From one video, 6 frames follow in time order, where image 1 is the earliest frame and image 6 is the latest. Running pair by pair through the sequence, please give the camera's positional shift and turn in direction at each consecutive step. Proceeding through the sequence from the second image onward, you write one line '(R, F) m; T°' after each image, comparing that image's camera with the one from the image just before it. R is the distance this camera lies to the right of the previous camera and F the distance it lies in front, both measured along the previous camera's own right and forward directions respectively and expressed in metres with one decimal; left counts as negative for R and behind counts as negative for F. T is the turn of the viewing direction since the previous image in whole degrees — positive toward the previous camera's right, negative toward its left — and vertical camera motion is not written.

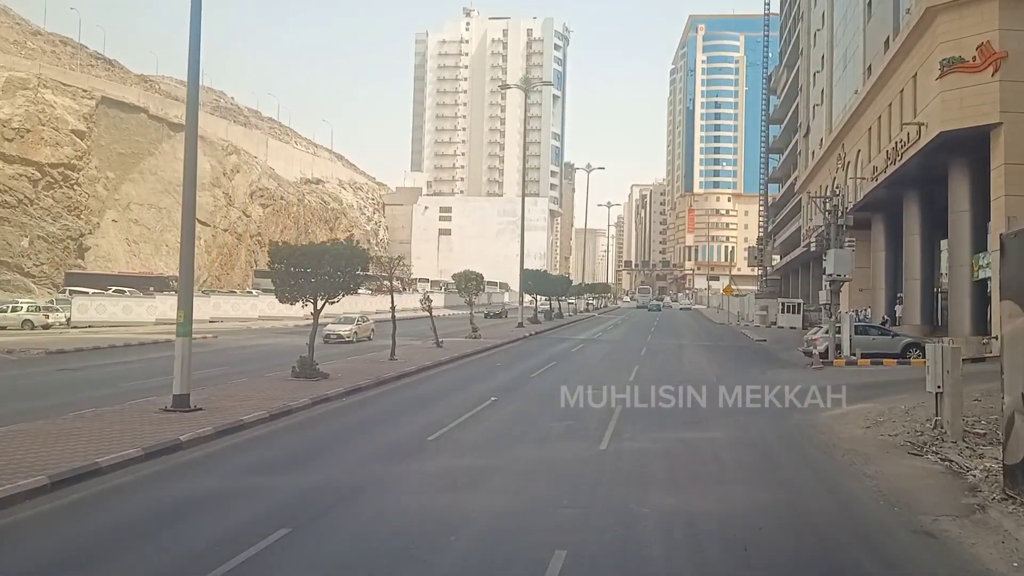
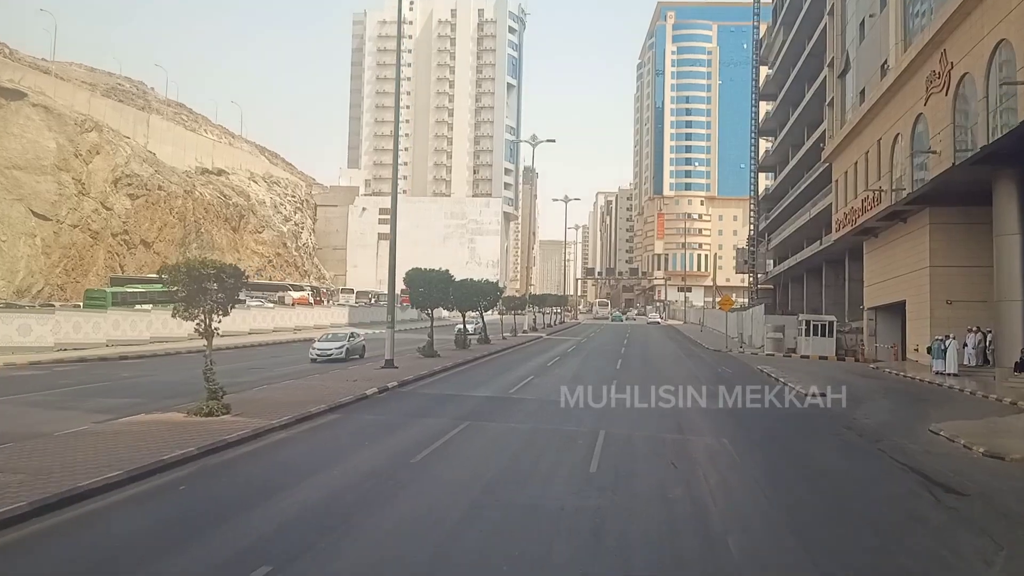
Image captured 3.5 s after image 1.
(+3.3, +19.1) m; +2°
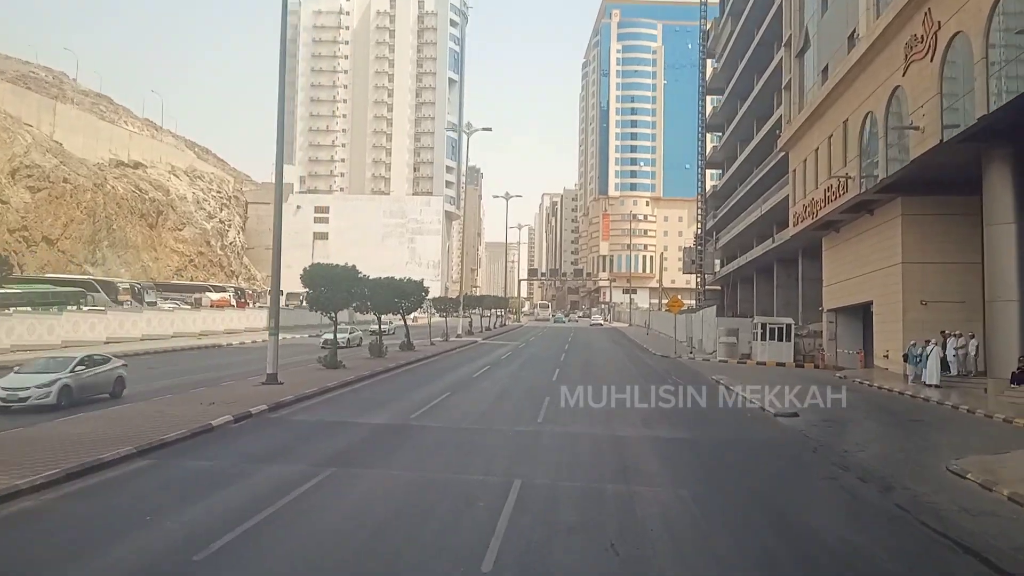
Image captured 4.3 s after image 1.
(+0.9, +4.3) m; +4°
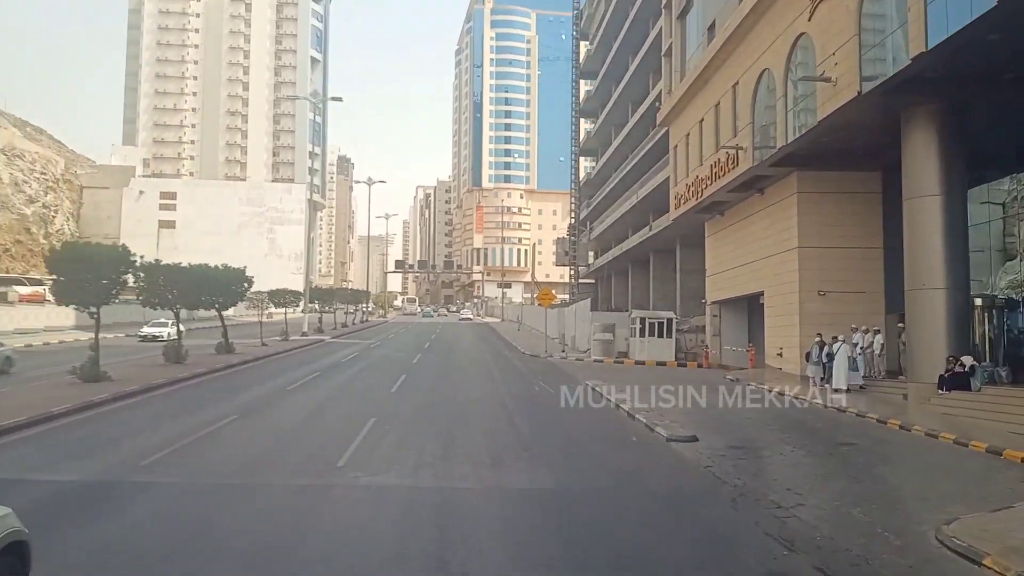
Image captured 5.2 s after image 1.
(+1.3, +5.1) m; +9°
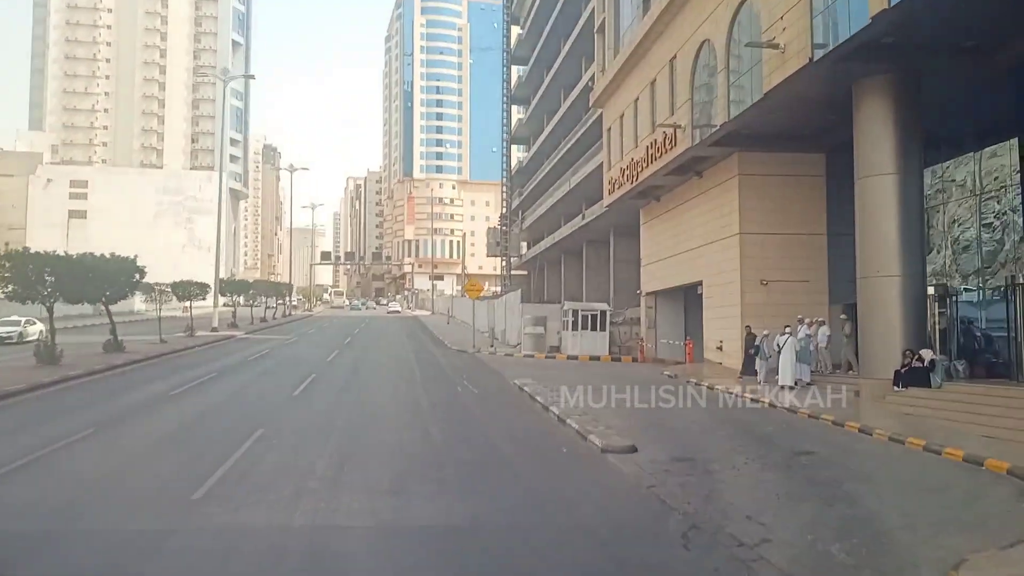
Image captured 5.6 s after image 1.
(+0.4, +2.1) m; +5°
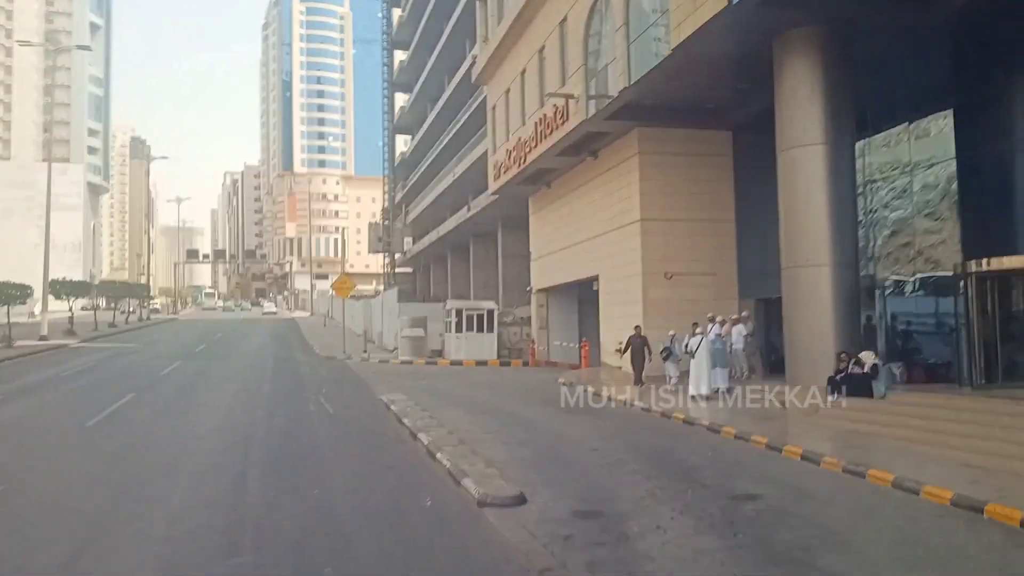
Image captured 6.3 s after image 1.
(+0.6, +3.3) m; +8°
